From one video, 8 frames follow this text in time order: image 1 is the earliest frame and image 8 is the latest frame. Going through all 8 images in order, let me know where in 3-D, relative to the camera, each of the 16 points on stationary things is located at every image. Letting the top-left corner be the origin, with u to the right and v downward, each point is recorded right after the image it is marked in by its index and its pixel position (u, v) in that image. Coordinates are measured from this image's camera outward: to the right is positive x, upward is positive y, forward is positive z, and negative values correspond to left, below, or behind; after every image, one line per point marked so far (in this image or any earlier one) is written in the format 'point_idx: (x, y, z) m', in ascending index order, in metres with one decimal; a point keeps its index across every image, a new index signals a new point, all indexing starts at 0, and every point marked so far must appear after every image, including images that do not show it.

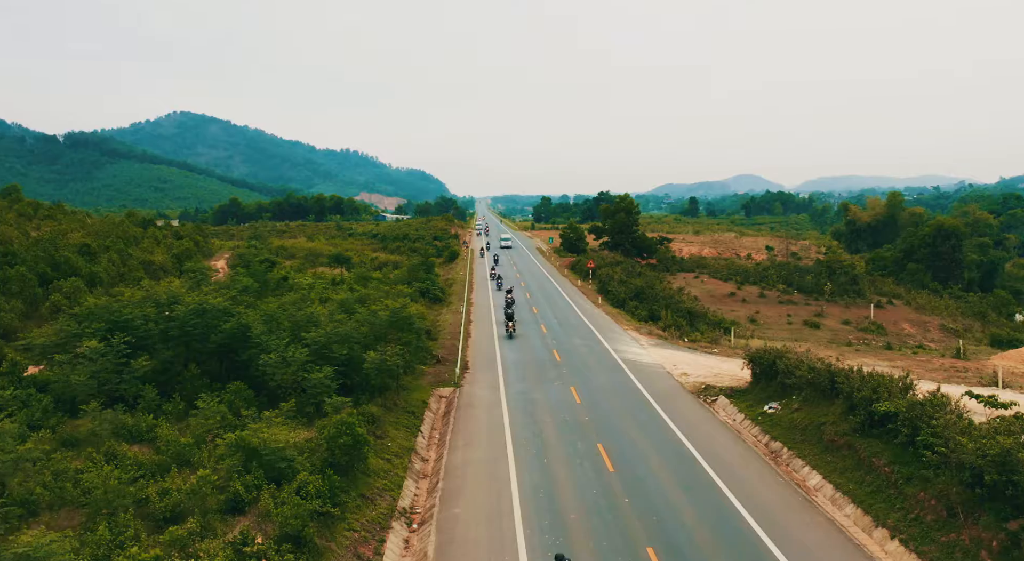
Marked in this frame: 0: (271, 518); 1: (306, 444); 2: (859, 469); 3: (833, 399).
0: (-4.4, -4.4, +12.2) m
1: (-4.7, -3.8, +15.1) m
2: (+8.2, -4.4, +15.6) m
3: (+9.0, -3.3, +18.4) m
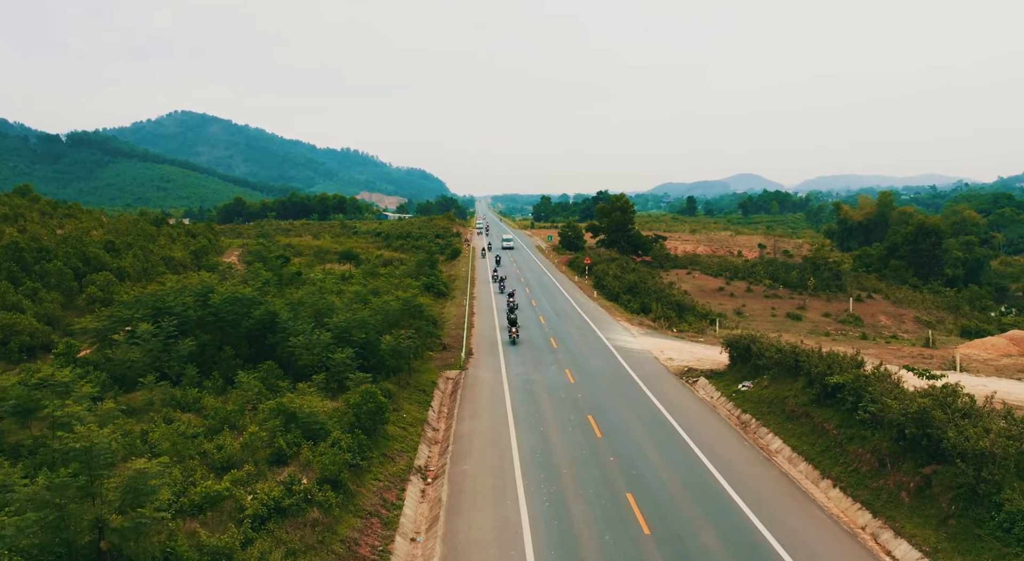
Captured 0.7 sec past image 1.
0: (-4.4, -4.1, +14.6) m
1: (-4.7, -3.5, +17.5) m
2: (+8.2, -4.2, +18.0) m
3: (+9.0, -3.0, +20.9) m
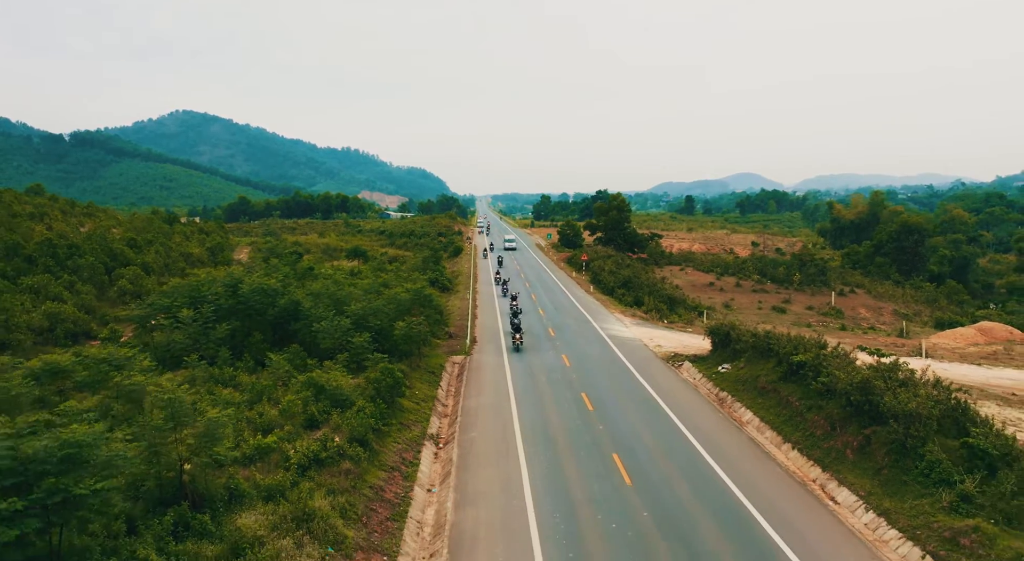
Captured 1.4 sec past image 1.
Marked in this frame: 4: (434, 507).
0: (-4.4, -3.8, +17.0) m
1: (-4.6, -3.2, +19.9) m
2: (+8.2, -3.9, +20.4) m
3: (+9.0, -2.7, +23.3) m
4: (-1.9, -5.4, +15.7) m
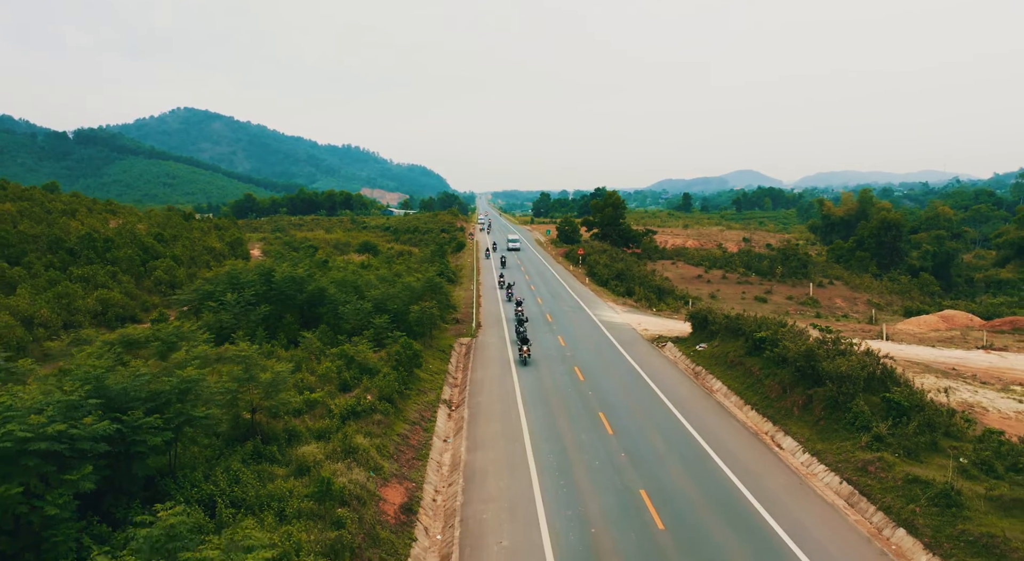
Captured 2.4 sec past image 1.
0: (-4.3, -3.3, +20.3) m
1: (-4.6, -2.7, +23.2) m
2: (+8.3, -3.4, +23.7) m
3: (+9.1, -2.2, +26.6) m
4: (-1.8, -5.0, +19.0) m
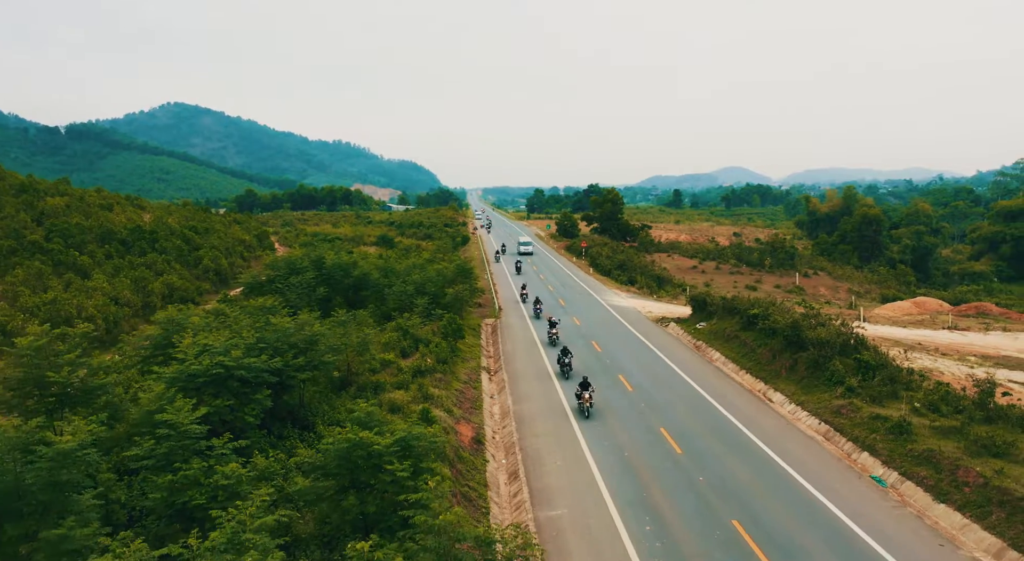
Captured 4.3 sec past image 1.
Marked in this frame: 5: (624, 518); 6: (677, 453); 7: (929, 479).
0: (-3.0, -2.7, +24.0) m
1: (-3.4, -2.1, +27.0) m
2: (+9.5, -2.7, +27.7) m
3: (+10.3, -1.5, +30.5) m
4: (-0.5, -4.3, +22.9) m
5: (+2.5, -5.4, +14.9) m
6: (+4.6, -4.8, +18.2) m
7: (+10.0, -4.8, +15.8) m
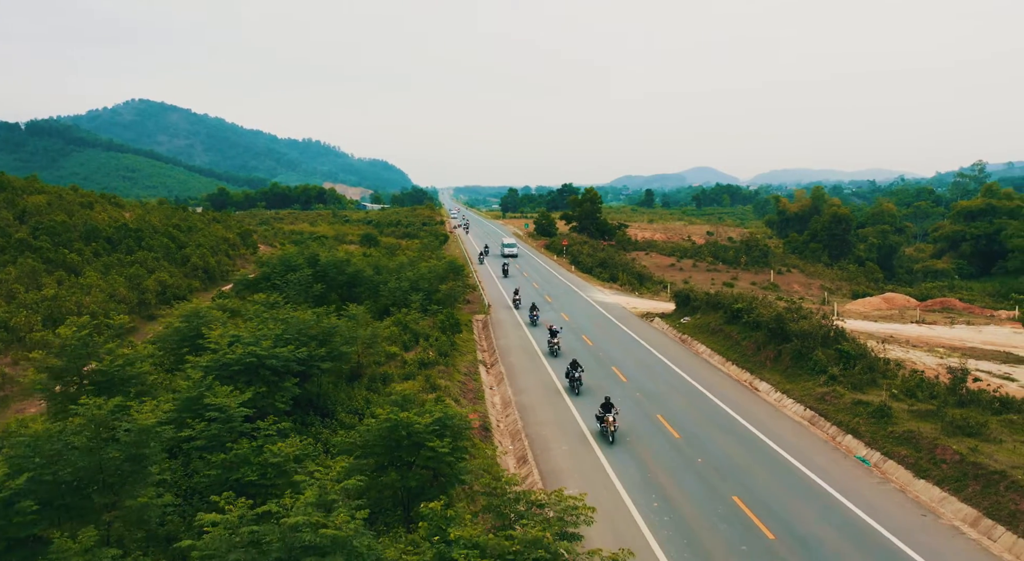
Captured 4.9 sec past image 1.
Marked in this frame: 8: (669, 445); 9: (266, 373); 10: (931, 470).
0: (-3.1, -2.6, +24.8) m
1: (-3.5, -1.9, +27.7) m
2: (+9.3, -2.6, +28.9) m
3: (+9.9, -1.3, +31.8) m
4: (-0.5, -4.2, +23.7) m
5: (+2.9, -5.2, +15.9) m
6: (+4.8, -4.6, +19.2) m
7: (+10.3, -4.6, +17.1) m
8: (+4.5, -4.7, +18.7) m
9: (-5.3, -2.0, +14.1) m
10: (+10.5, -4.7, +16.4) m
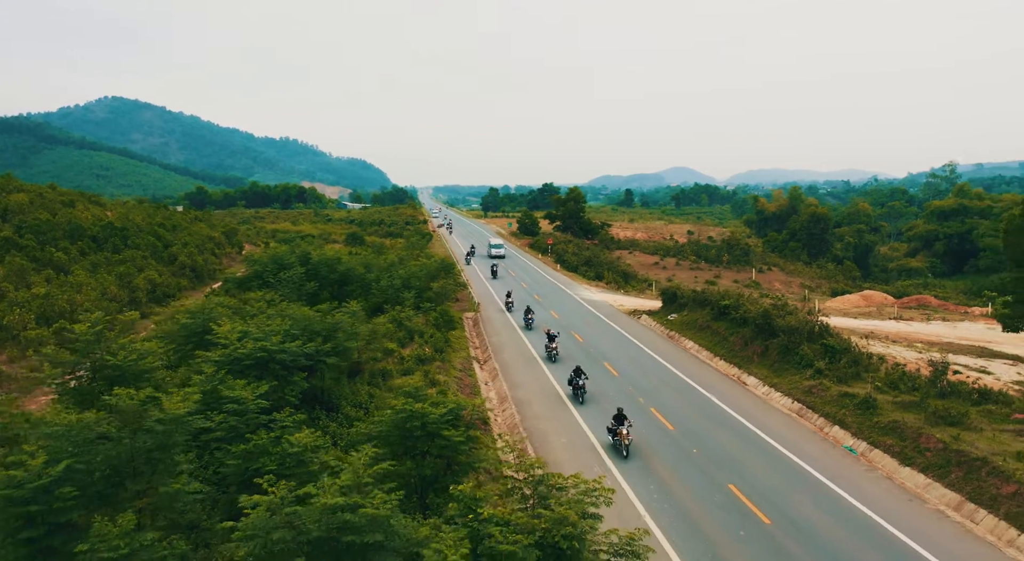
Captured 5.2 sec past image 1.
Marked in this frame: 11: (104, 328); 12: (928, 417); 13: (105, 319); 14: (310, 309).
0: (-3.3, -2.5, +25.0) m
1: (-3.8, -1.8, +27.9) m
2: (+9.0, -2.4, +29.6) m
3: (+9.5, -1.2, +32.5) m
4: (-0.7, -4.1, +24.1) m
5: (+3.0, -5.1, +16.3) m
6: (+4.7, -4.5, +19.8) m
7: (+10.4, -4.5, +17.8) m
8: (+4.5, -4.6, +19.3) m
9: (-5.2, -1.9, +14.4) m
10: (+10.5, -4.6, +17.1) m
11: (-9.3, -1.1, +14.9) m
12: (+11.7, -3.8, +18.4) m
13: (-10.0, -1.0, +16.1) m
14: (-6.0, -0.8, +19.4) m
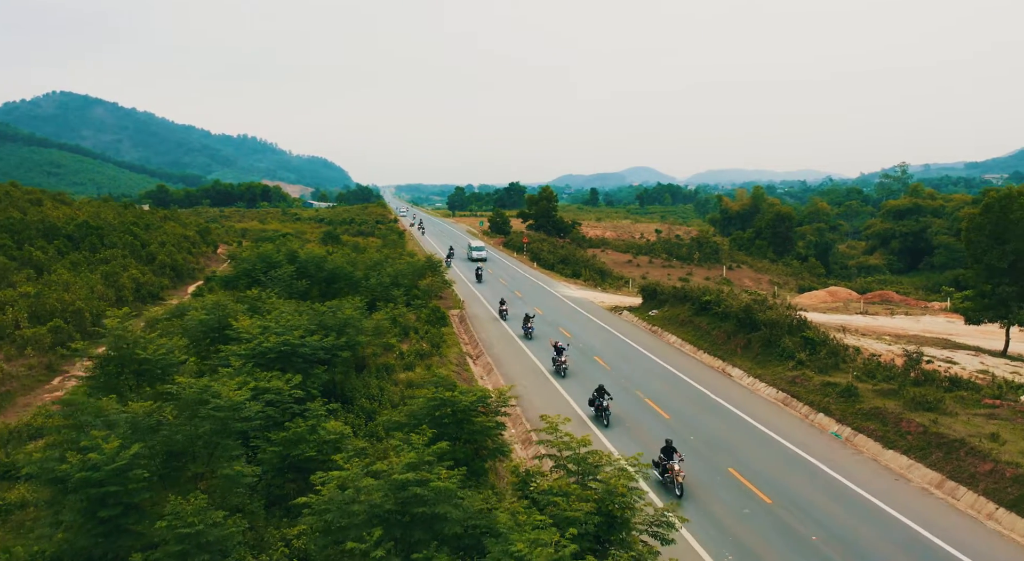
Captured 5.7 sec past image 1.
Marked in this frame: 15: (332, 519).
0: (-3.5, -2.4, +25.5) m
1: (-4.2, -1.7, +28.4) m
2: (+8.5, -2.3, +30.7) m
3: (+8.9, -1.0, +33.7) m
4: (-0.8, -4.0, +24.7) m
5: (+3.2, -5.0, +17.2) m
6: (+4.8, -4.4, +20.7) m
7: (+10.6, -4.3, +19.0) m
8: (+4.6, -4.4, +20.2) m
9: (-4.8, -1.8, +14.7) m
10: (+10.8, -4.4, +18.3) m
11: (-8.9, -1.0, +15.1) m
12: (+11.8, -3.6, +19.7) m
13: (-9.7, -0.9, +16.2) m
14: (-5.9, -0.7, +19.7) m
15: (-2.6, -3.4, +9.2) m
